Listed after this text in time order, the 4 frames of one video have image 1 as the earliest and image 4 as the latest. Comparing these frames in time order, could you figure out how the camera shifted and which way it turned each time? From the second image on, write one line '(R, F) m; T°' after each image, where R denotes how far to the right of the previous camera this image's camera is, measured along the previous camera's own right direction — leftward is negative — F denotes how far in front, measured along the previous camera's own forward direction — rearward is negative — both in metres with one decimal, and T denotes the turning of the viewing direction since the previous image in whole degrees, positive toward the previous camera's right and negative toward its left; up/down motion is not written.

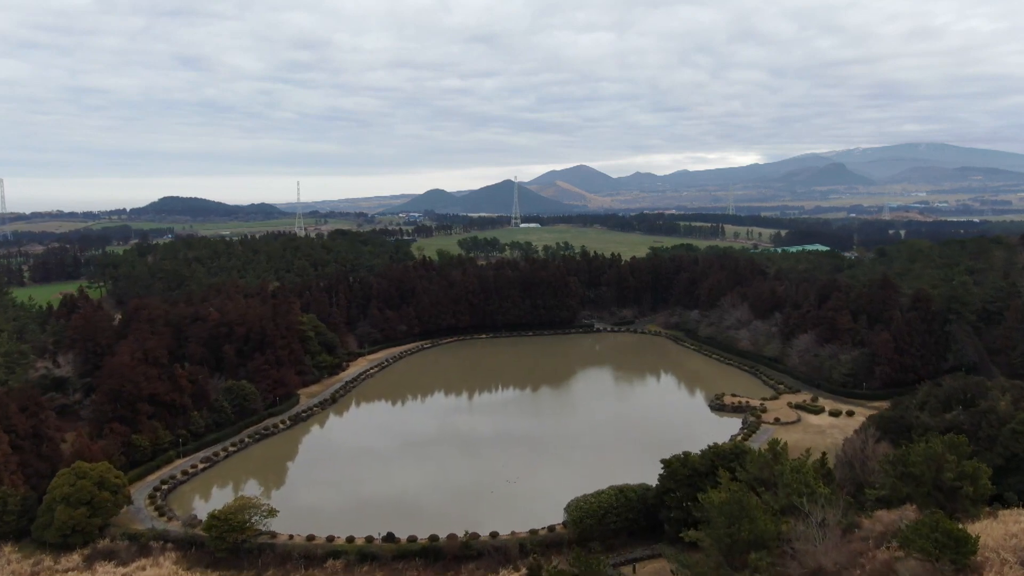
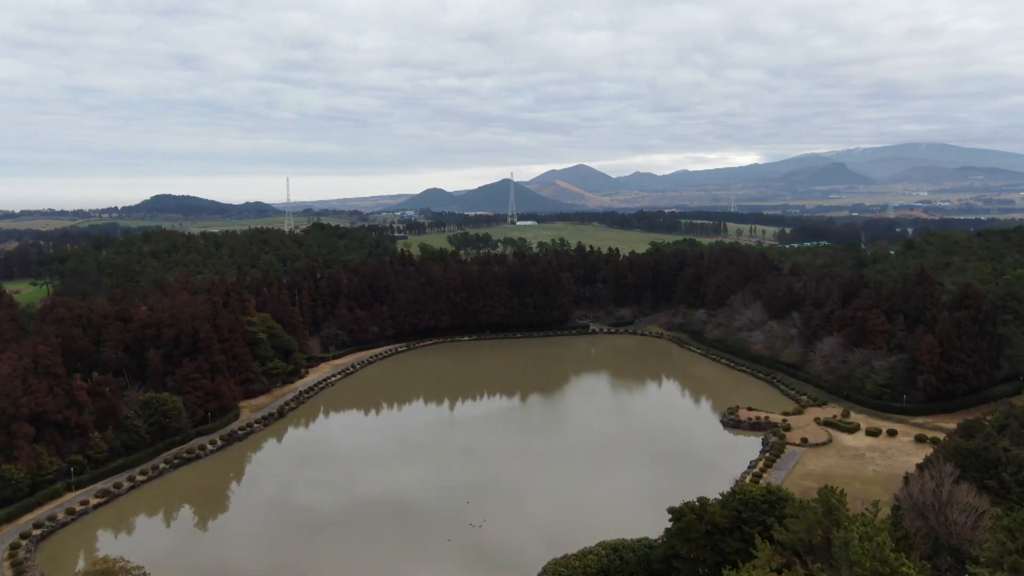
(+1.2, +6.1) m; 0°
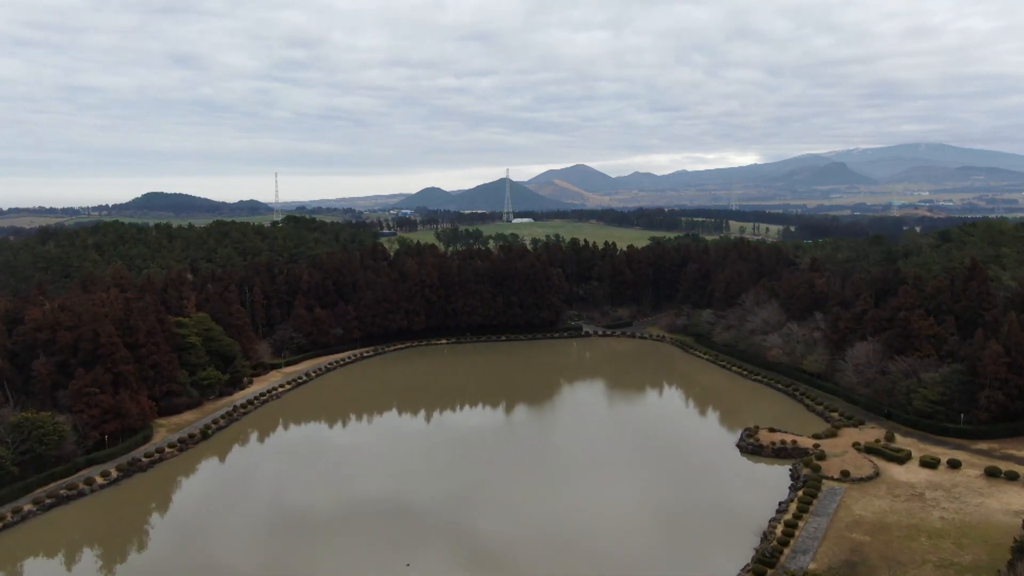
(+1.3, +6.2) m; 0°
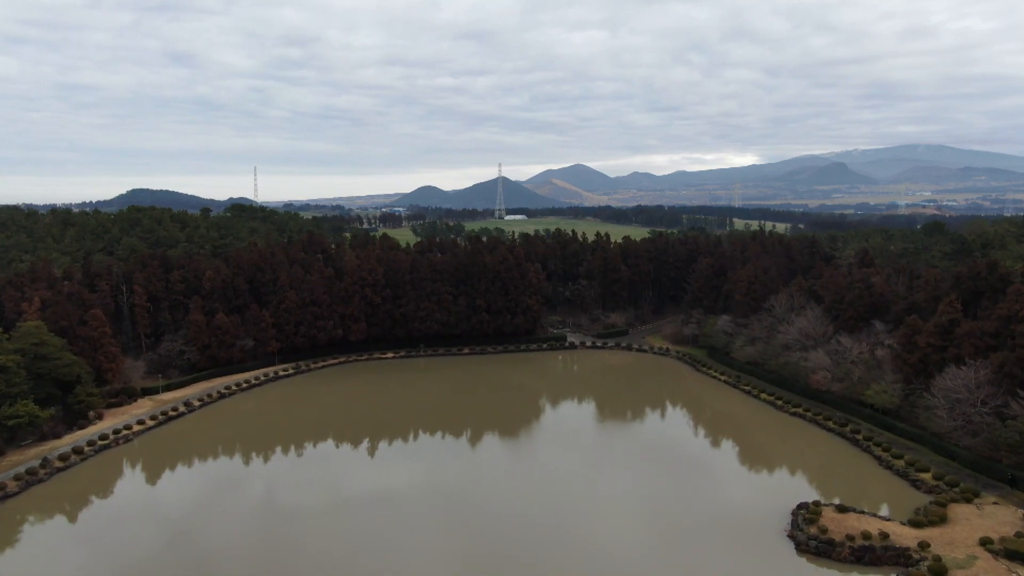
(+2.1, +10.4) m; 0°
